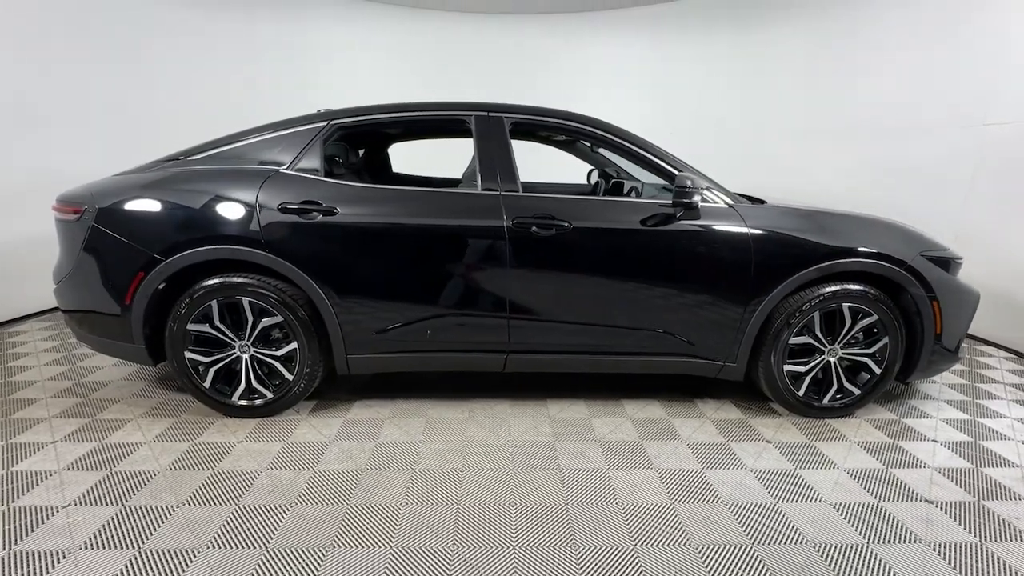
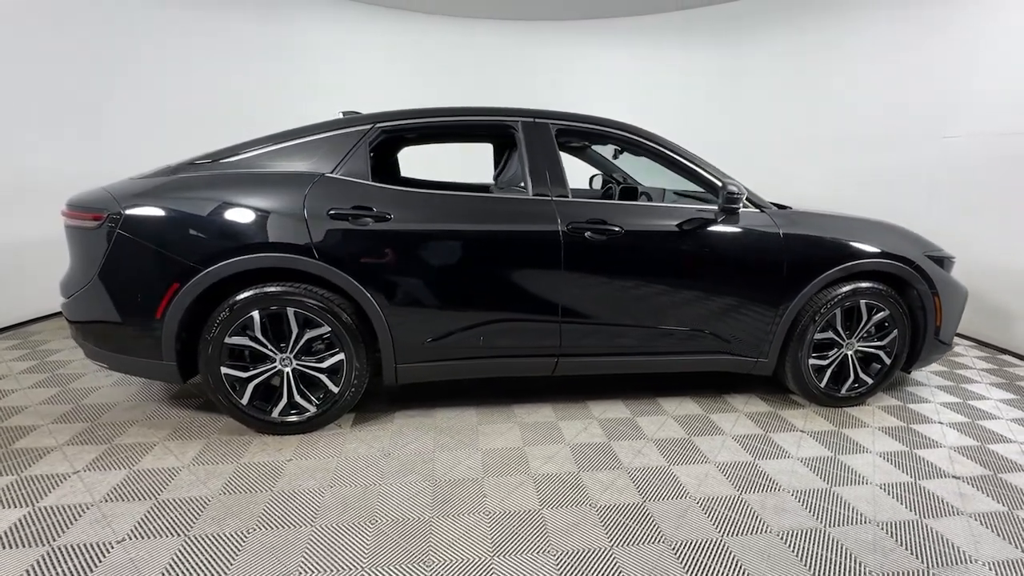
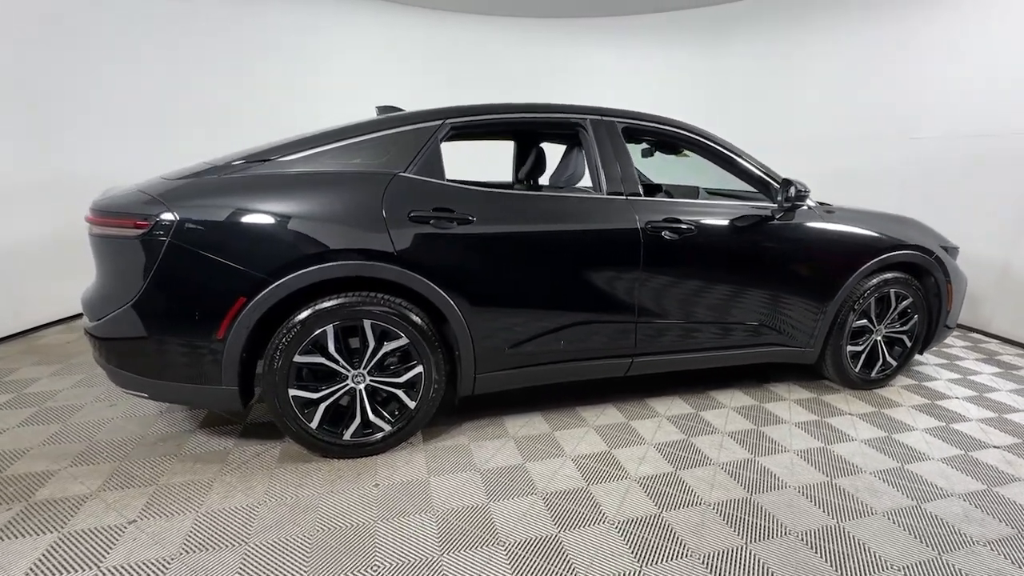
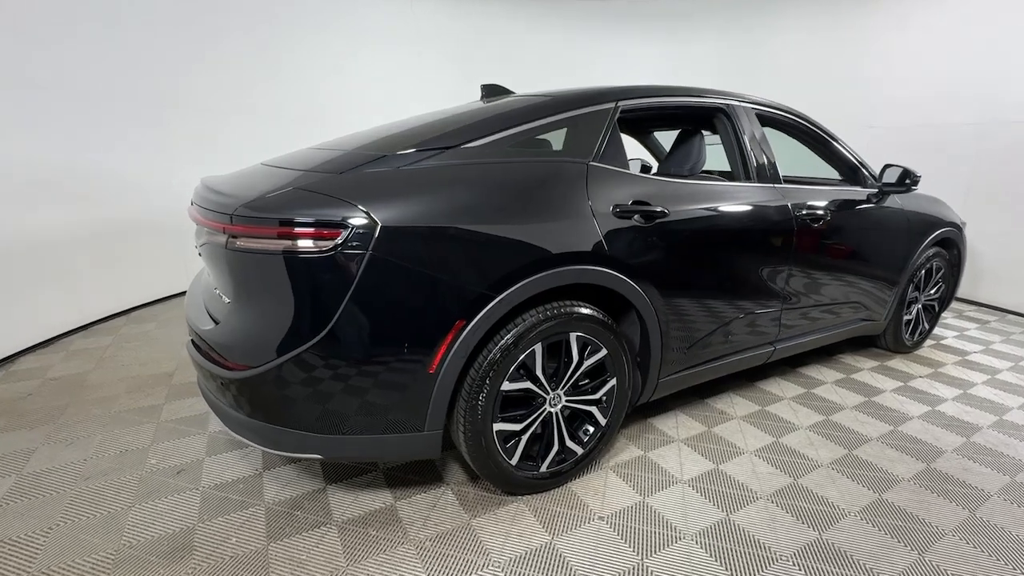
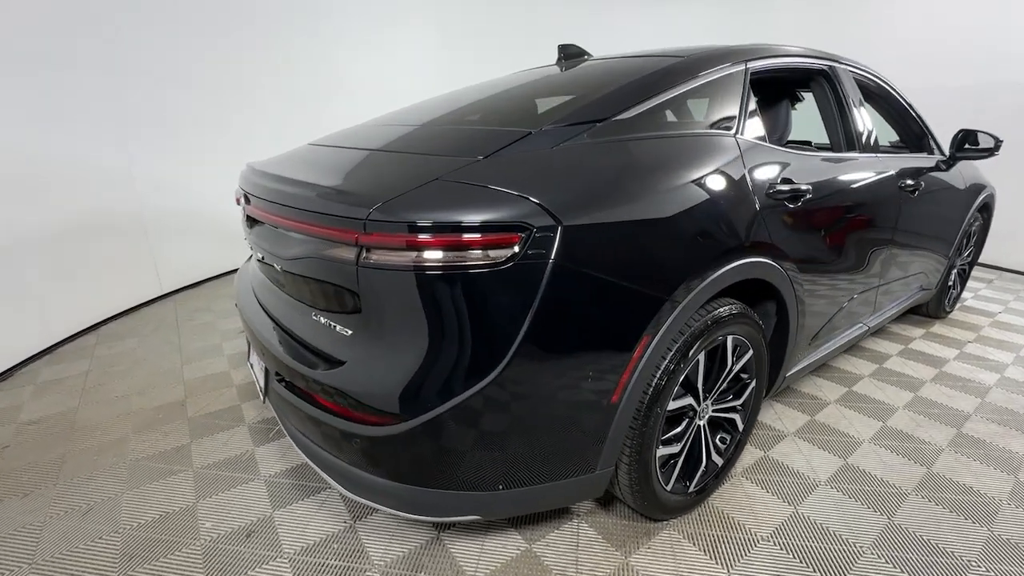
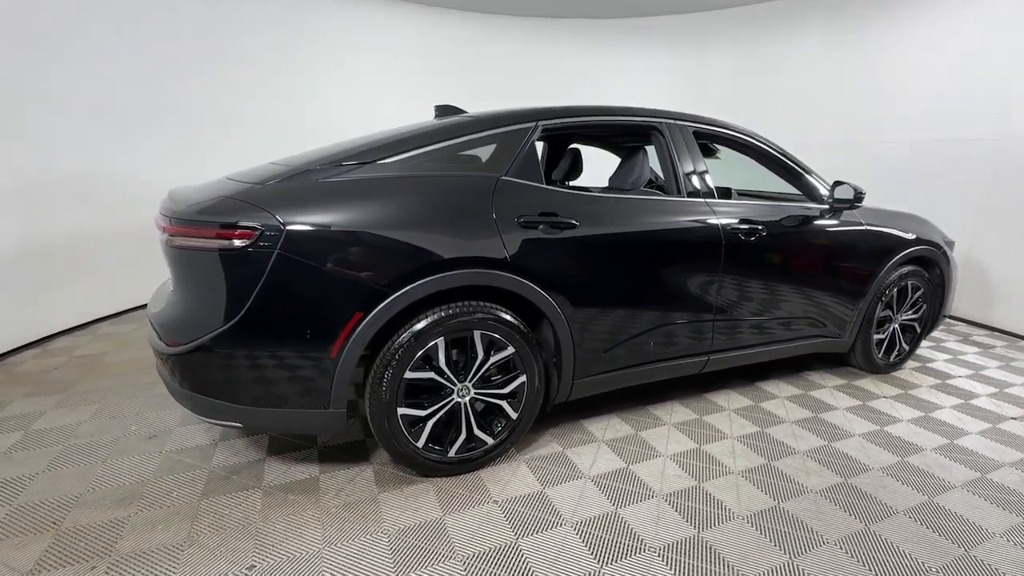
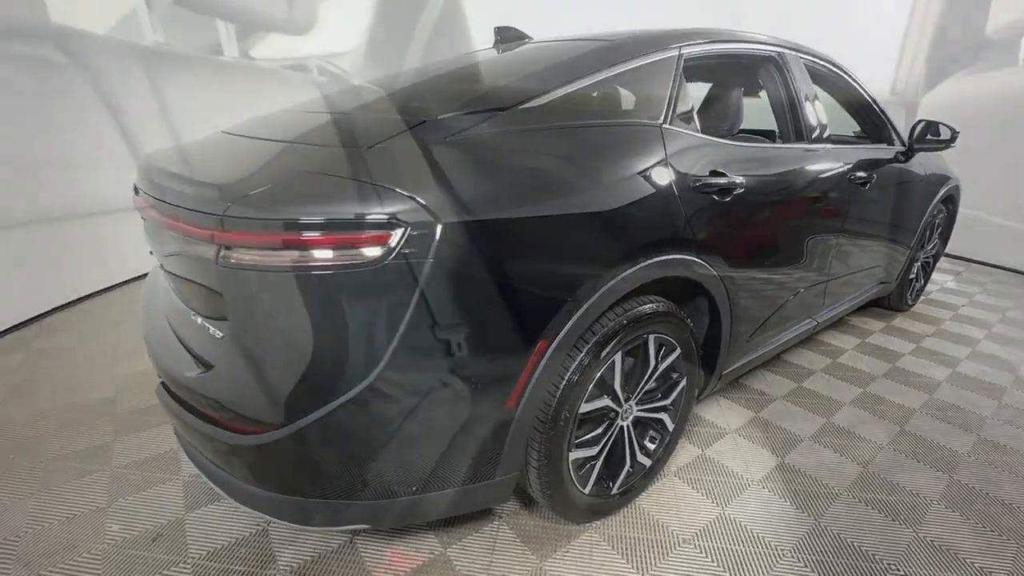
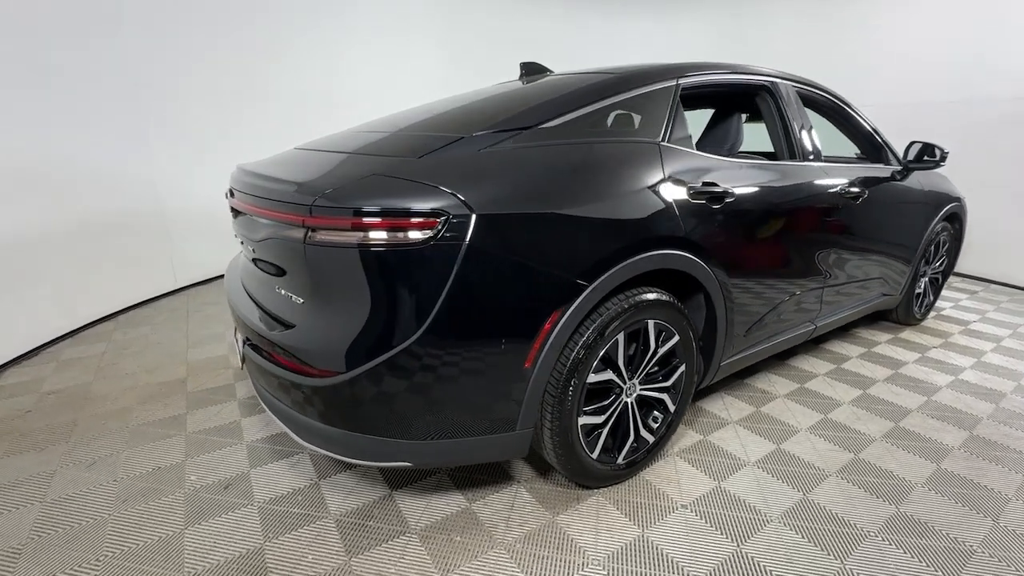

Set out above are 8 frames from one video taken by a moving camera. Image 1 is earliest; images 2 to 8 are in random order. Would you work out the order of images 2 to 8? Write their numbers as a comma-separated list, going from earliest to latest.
2, 3, 6, 4, 8, 5, 7
